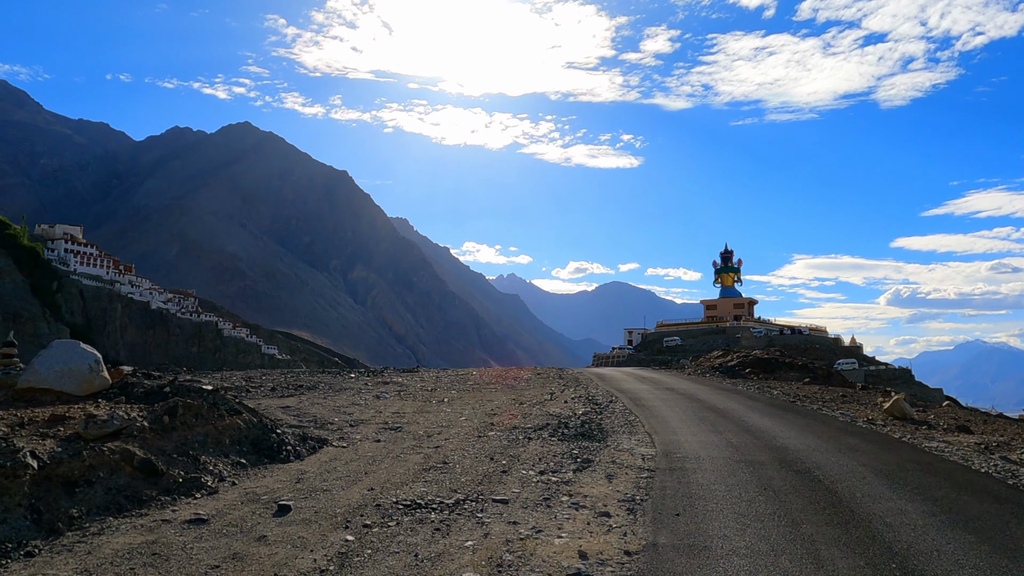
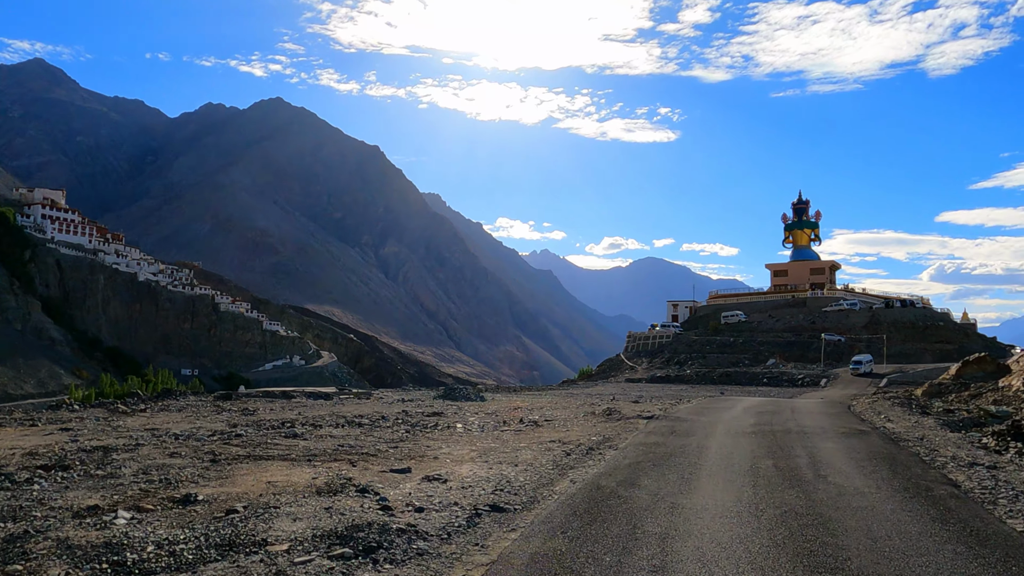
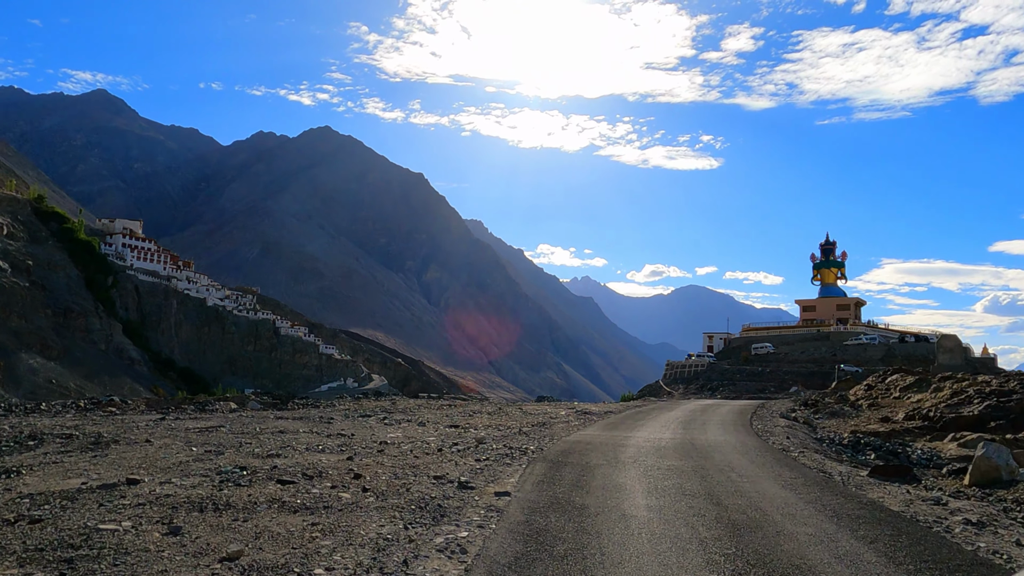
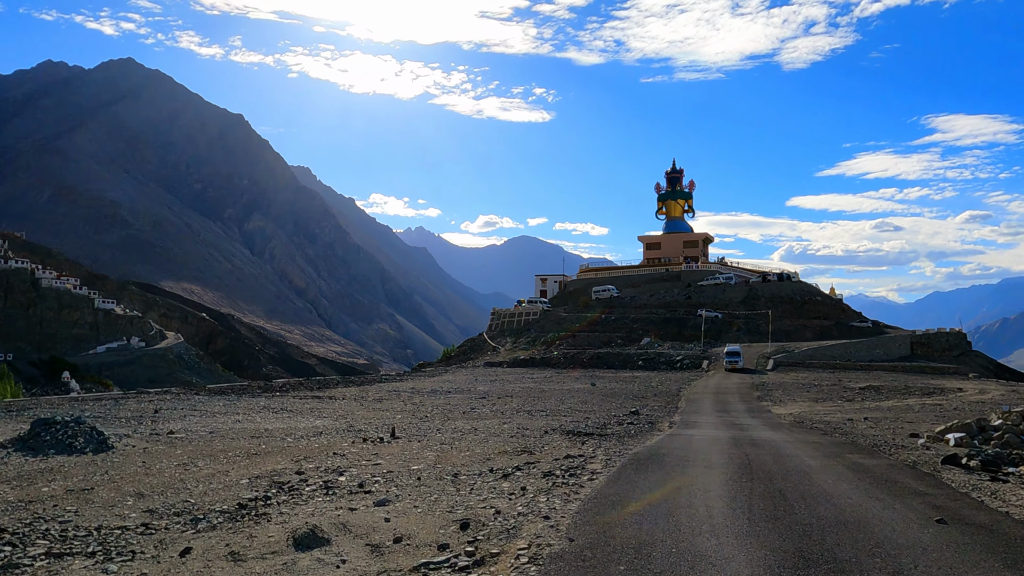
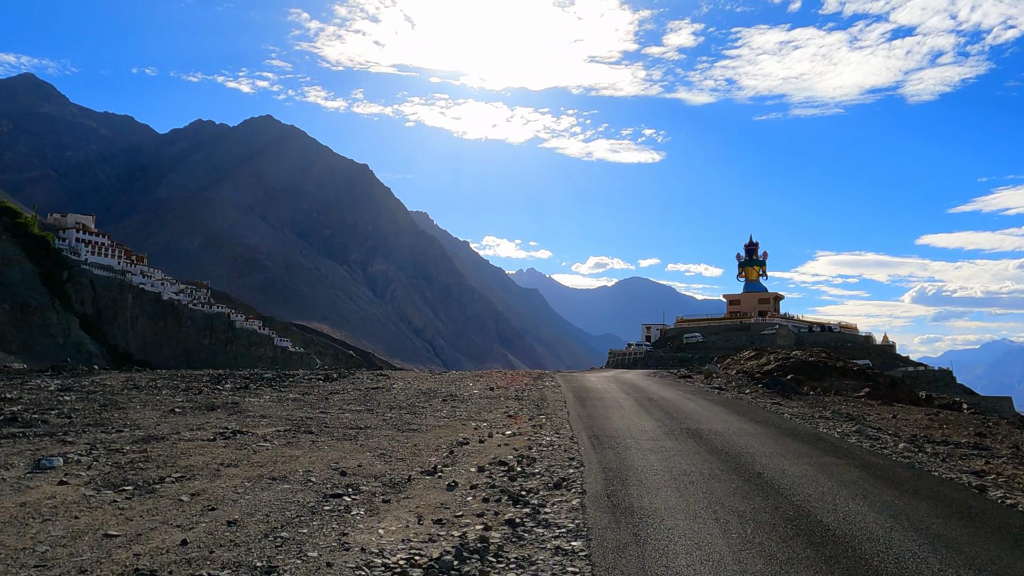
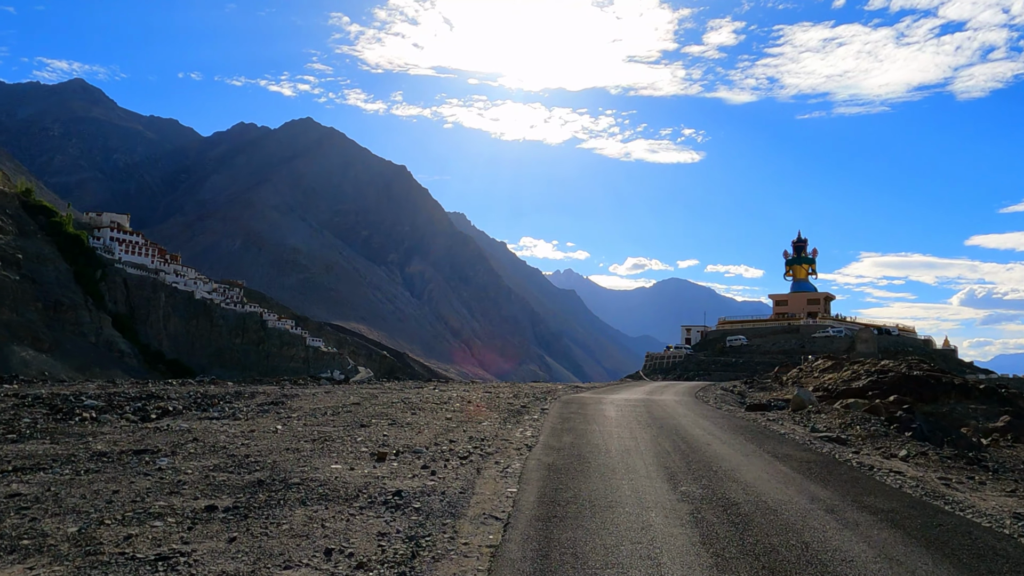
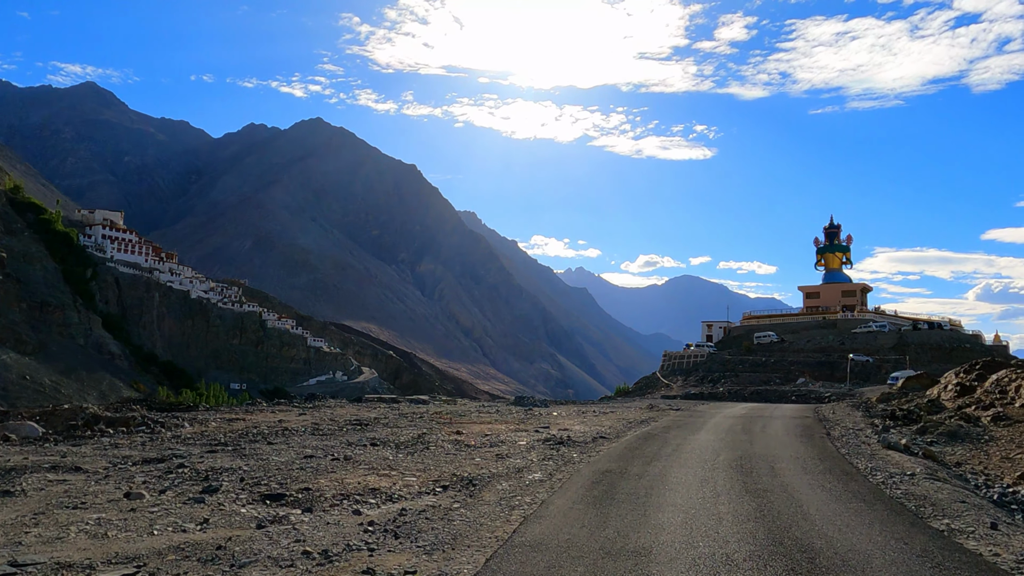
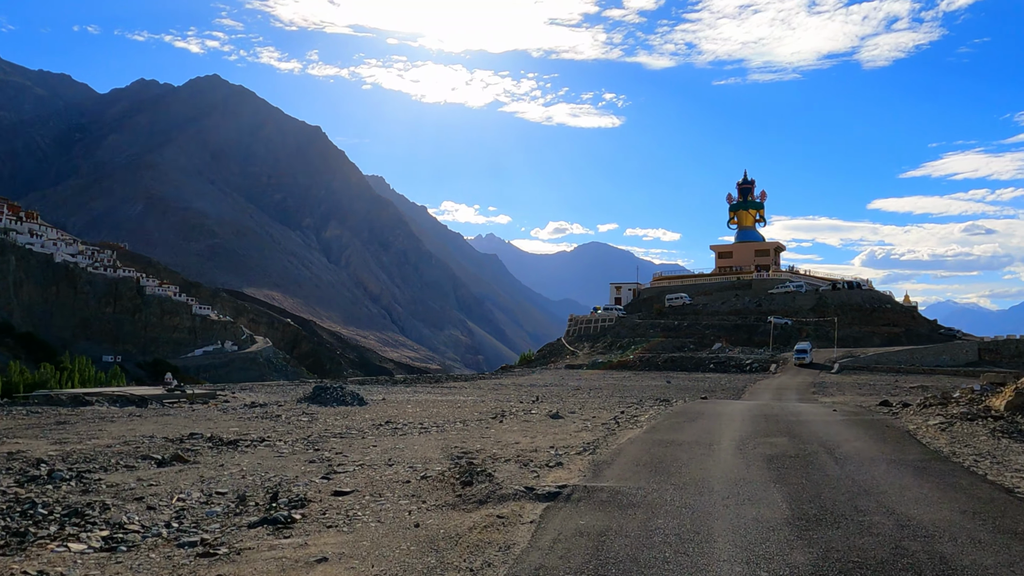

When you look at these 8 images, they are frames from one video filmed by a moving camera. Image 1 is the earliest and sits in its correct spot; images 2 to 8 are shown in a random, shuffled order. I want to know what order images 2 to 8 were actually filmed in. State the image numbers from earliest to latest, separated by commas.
5, 6, 3, 7, 2, 8, 4
